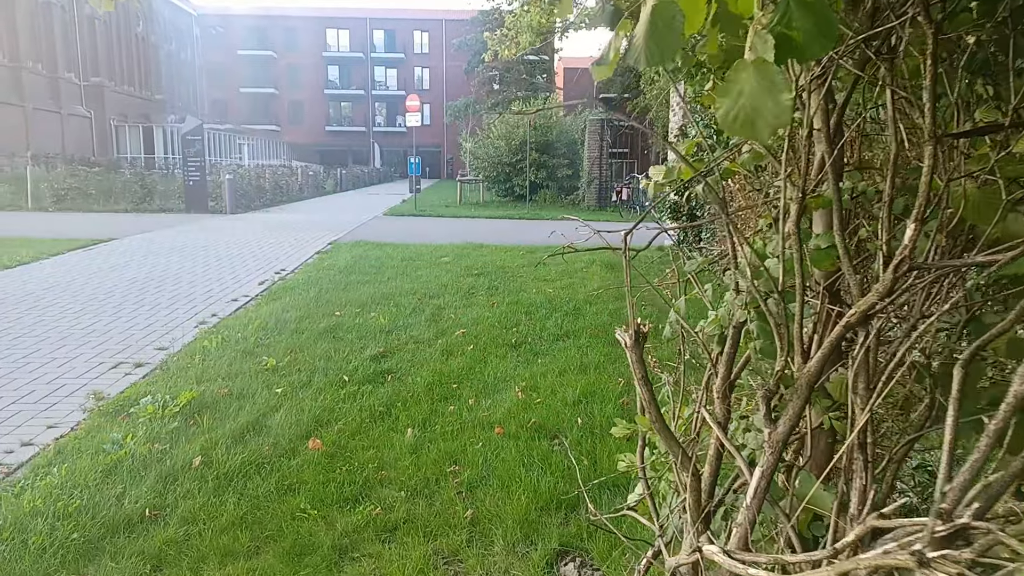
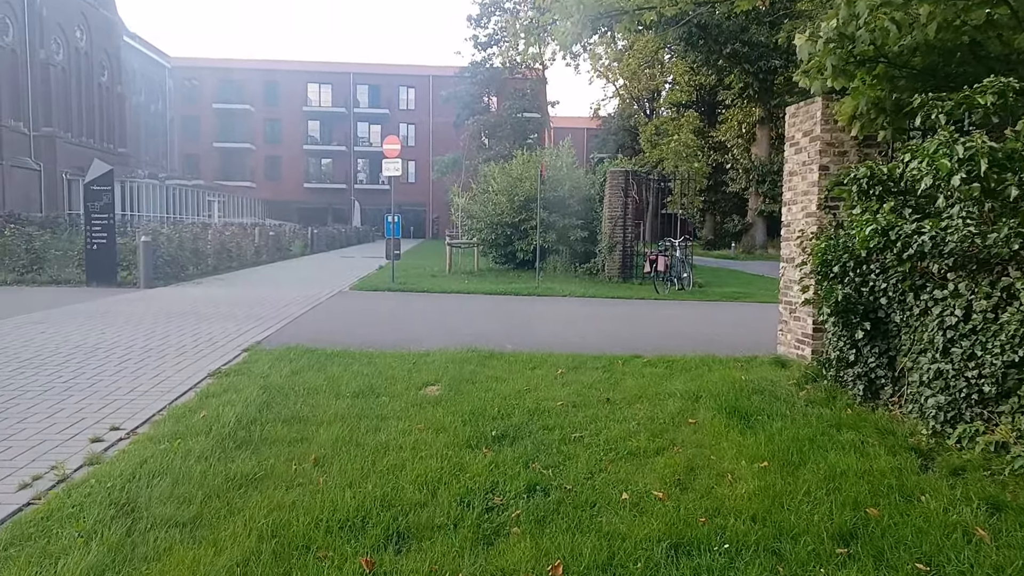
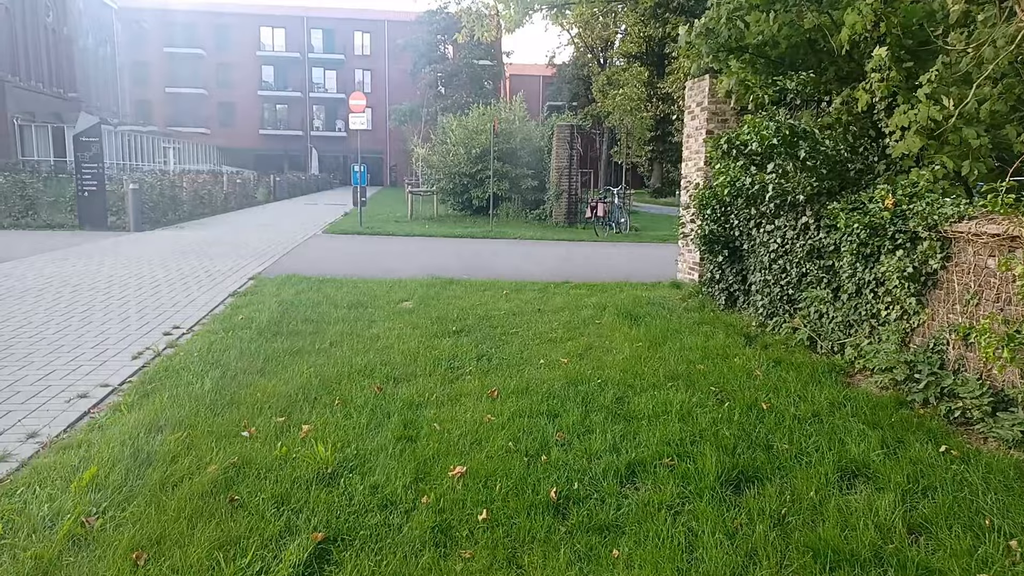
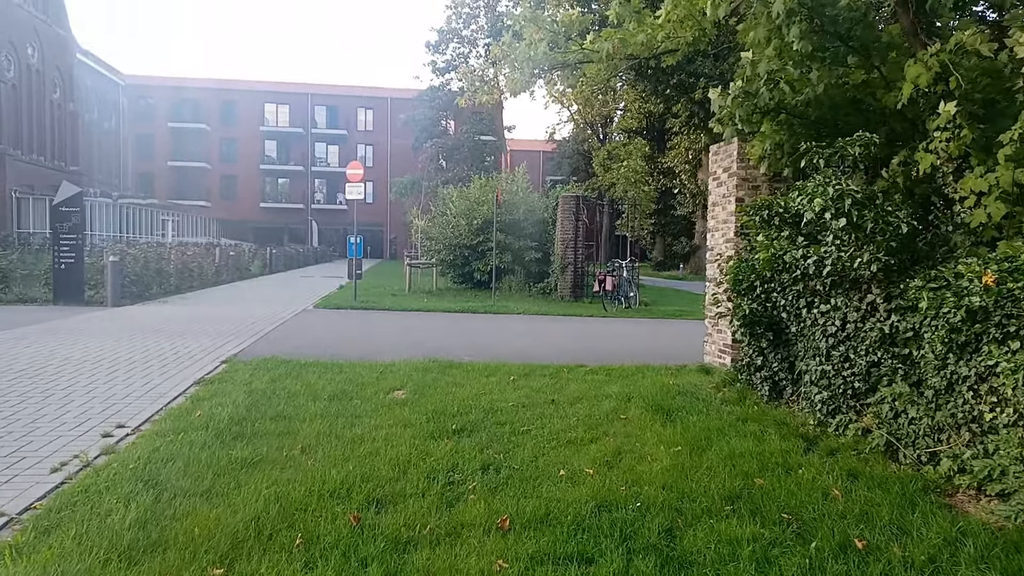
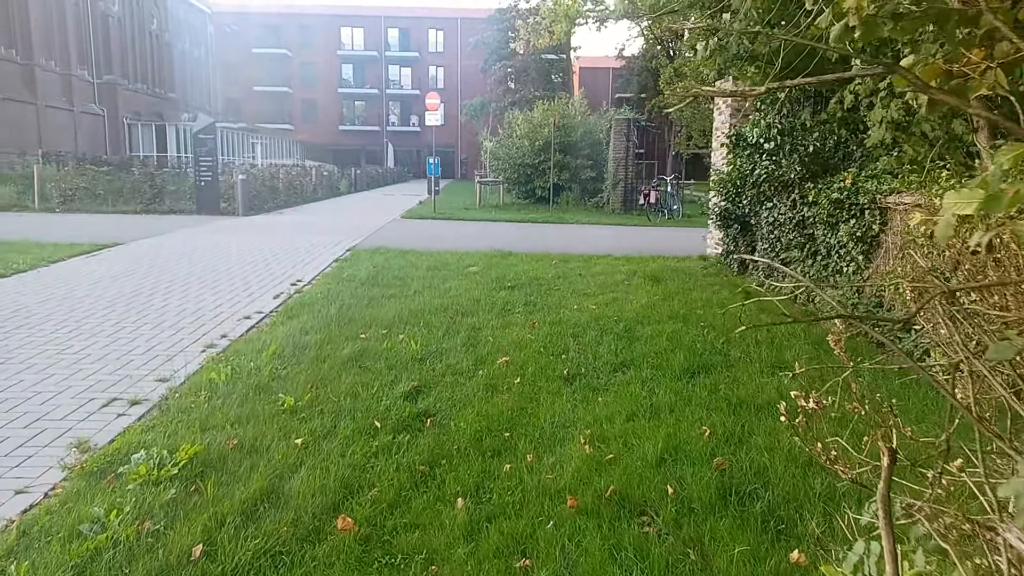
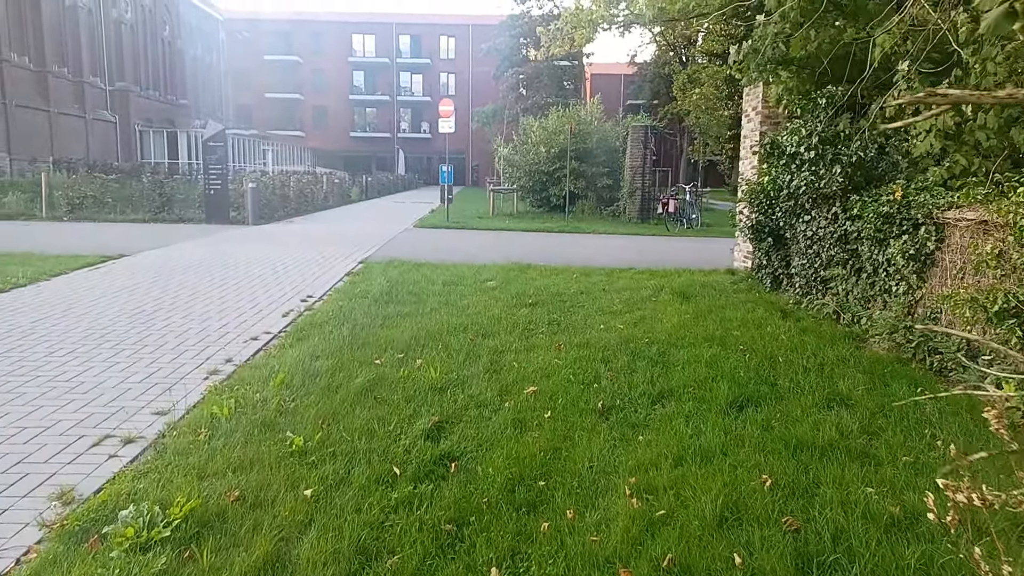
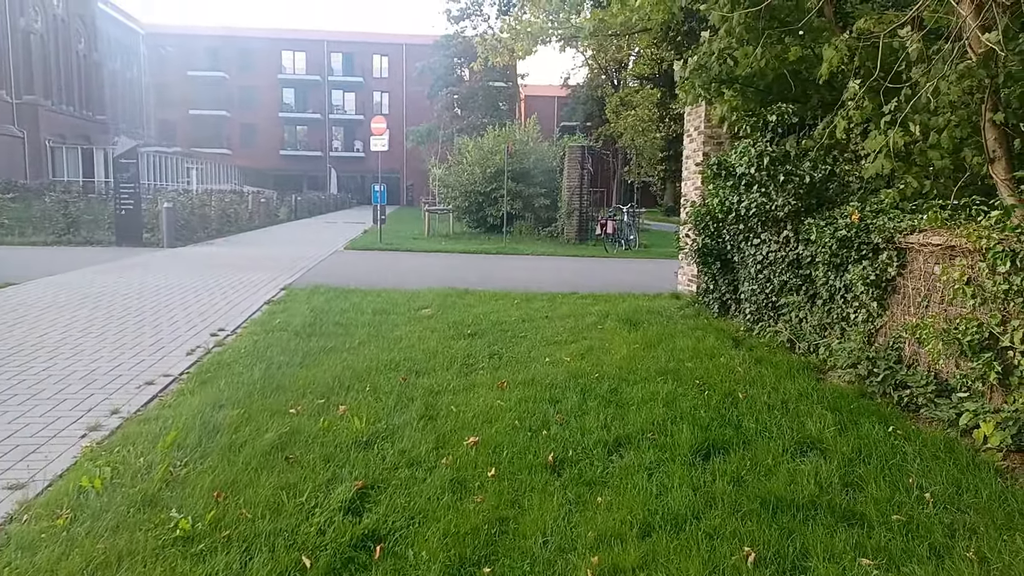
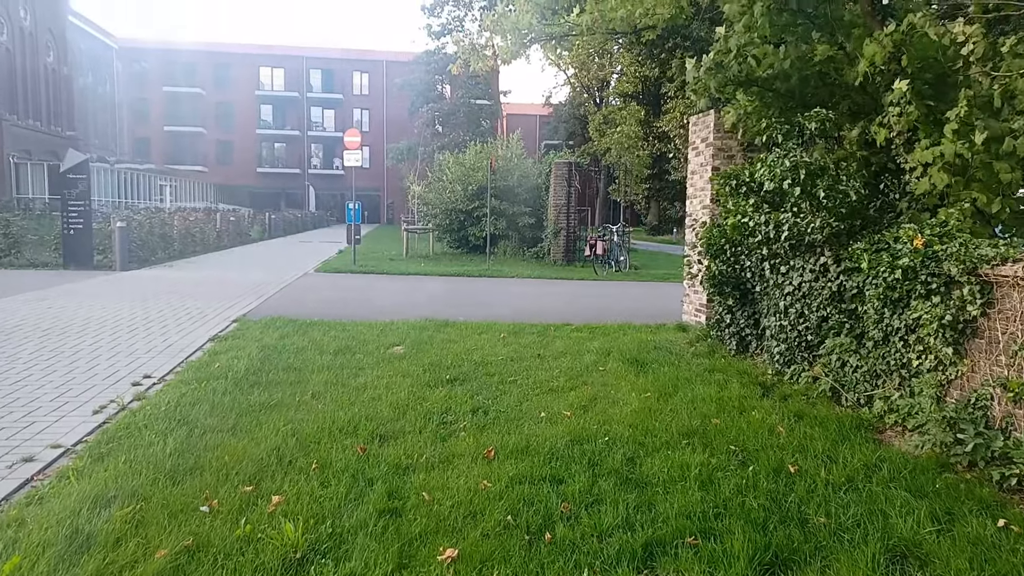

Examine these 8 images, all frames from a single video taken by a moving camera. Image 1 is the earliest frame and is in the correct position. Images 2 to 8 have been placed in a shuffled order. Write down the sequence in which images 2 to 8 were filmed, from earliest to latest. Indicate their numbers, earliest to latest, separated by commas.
5, 6, 7, 3, 8, 4, 2
